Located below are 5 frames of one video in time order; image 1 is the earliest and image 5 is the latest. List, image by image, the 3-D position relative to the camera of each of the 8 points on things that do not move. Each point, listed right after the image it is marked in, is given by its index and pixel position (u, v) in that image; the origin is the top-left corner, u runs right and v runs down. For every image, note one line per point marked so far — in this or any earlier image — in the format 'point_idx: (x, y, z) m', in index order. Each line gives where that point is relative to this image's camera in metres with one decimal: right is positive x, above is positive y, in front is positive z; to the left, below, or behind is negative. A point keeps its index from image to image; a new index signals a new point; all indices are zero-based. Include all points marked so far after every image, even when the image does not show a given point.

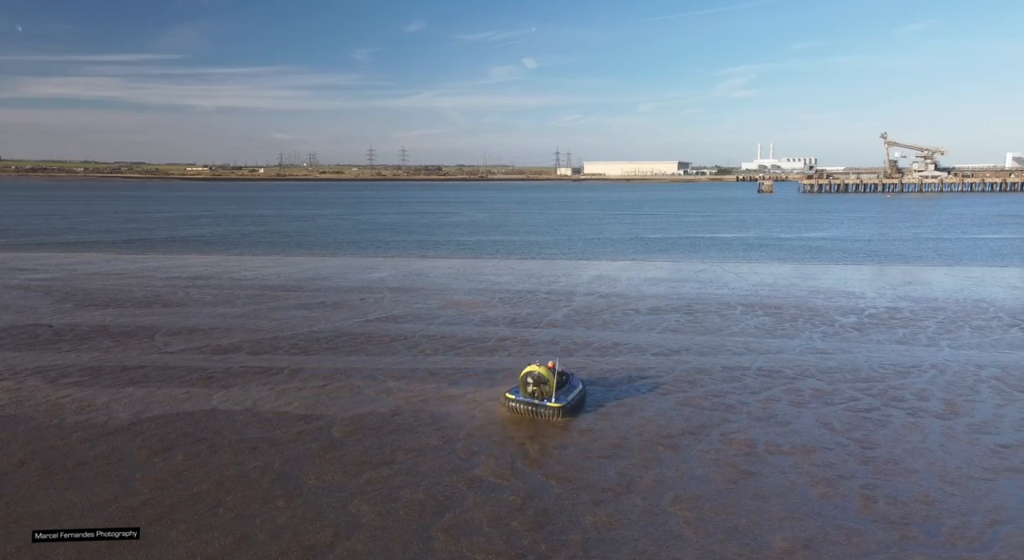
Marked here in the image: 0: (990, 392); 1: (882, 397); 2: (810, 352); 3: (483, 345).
0: (+8.2, -1.9, +14.3) m
1: (+6.0, -1.9, +13.7) m
2: (+6.9, -1.7, +19.3) m
3: (-0.7, -1.6, +19.3) m
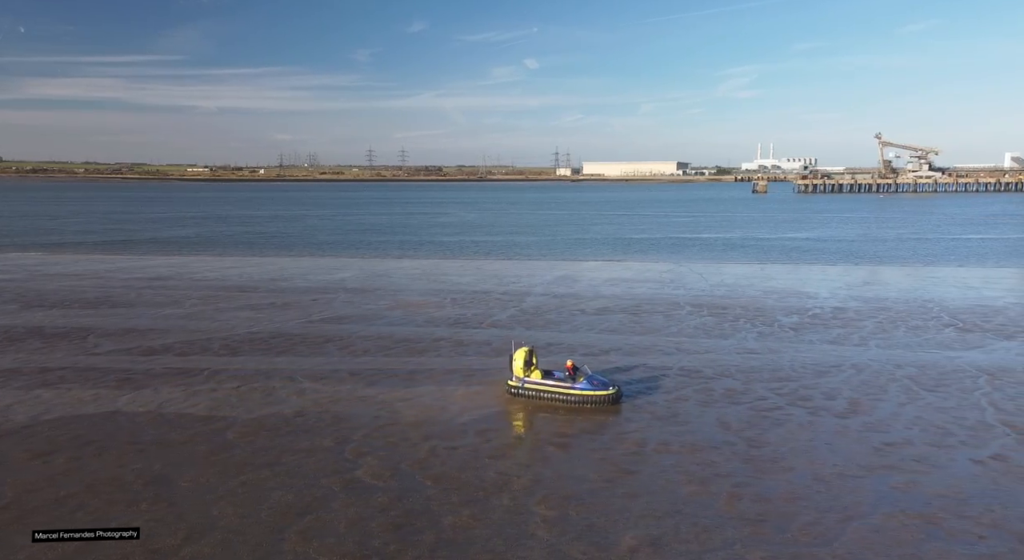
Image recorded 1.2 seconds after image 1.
0: (+6.8, -2.0, +14.6) m
1: (+4.5, -2.0, +13.9) m
2: (+5.3, -1.7, +19.5) m
3: (-2.3, -1.6, +19.4) m
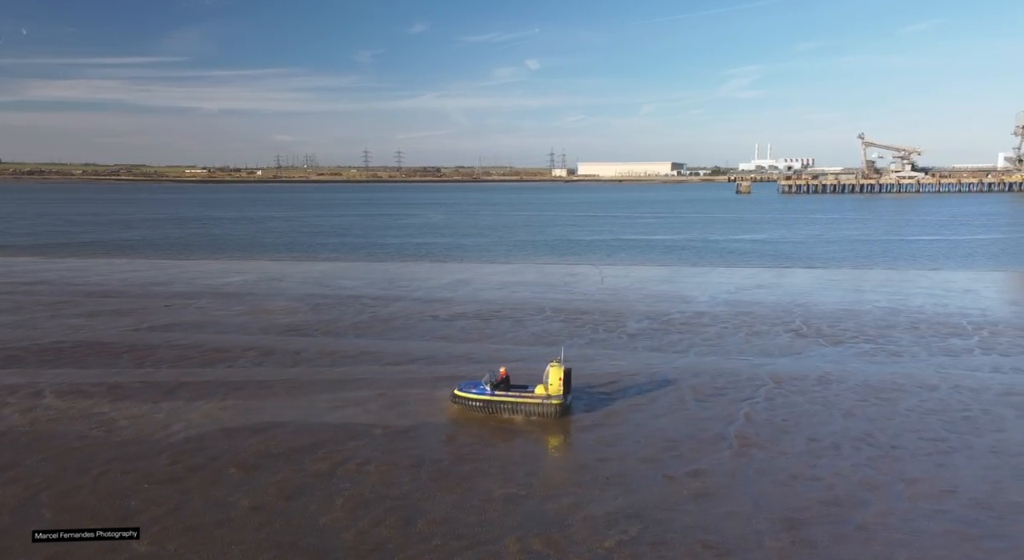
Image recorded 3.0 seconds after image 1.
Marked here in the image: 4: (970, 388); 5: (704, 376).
0: (+2.7, -2.1, +14.4) m
1: (+0.5, -2.1, +13.5) m
2: (+0.9, -1.8, +19.2) m
3: (-6.7, -1.7, +18.5) m
4: (+8.6, -2.0, +15.6) m
5: (+3.9, -2.0, +17.0) m
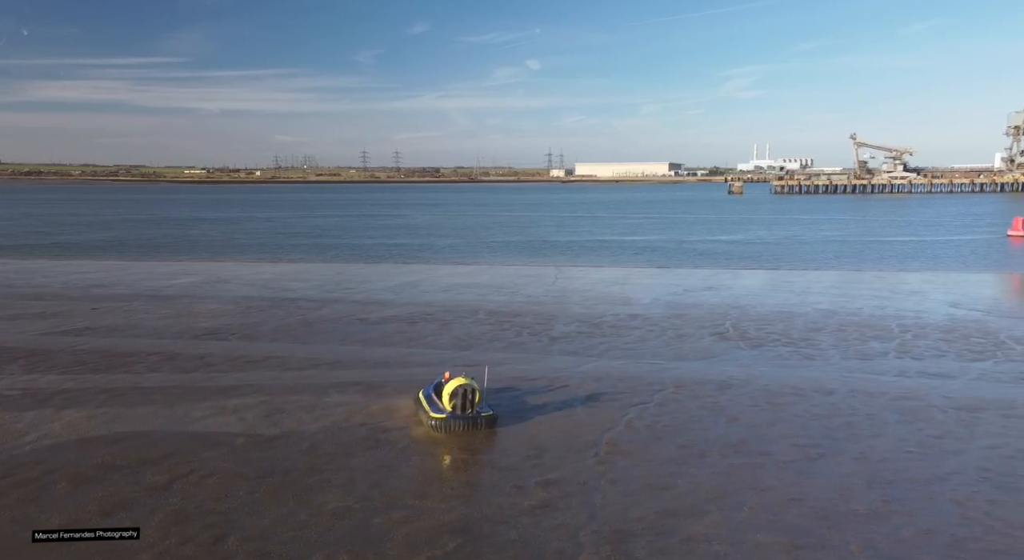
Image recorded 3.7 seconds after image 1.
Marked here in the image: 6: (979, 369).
0: (+0.8, -2.2, +14.2) m
1: (-1.4, -2.2, +13.3) m
2: (-1.2, -1.9, +18.9) m
3: (-8.7, -1.8, +18.0) m
4: (+6.7, -2.1, +15.5) m
5: (+1.9, -2.0, +16.8) m
6: (+10.3, -2.0, +18.3) m
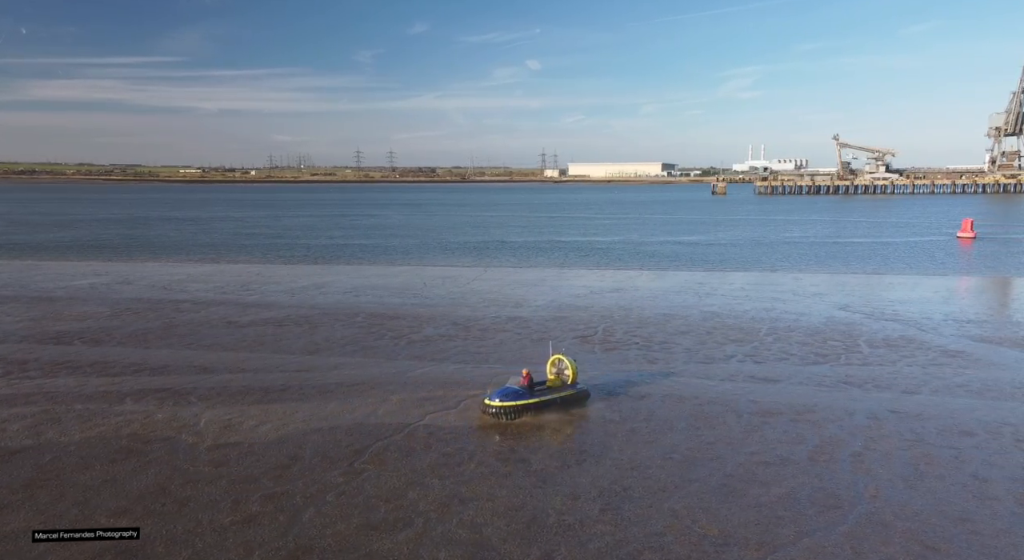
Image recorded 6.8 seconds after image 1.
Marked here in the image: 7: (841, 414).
0: (-2.6, -2.2, +13.8) m
1: (-4.7, -2.2, +12.8) m
2: (-4.8, -2.0, +18.5) m
3: (-12.3, -1.9, +17.2) m
4: (+3.2, -2.2, +15.5) m
5: (-1.6, -2.1, +16.5) m
6: (+6.7, -2.1, +18.6) m
7: (+5.5, -2.3, +14.0) m
